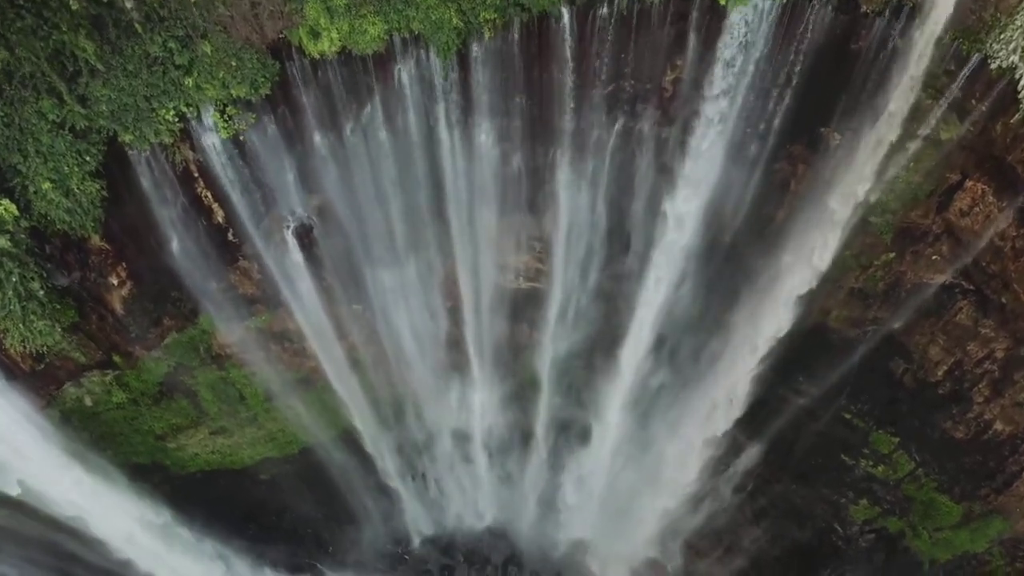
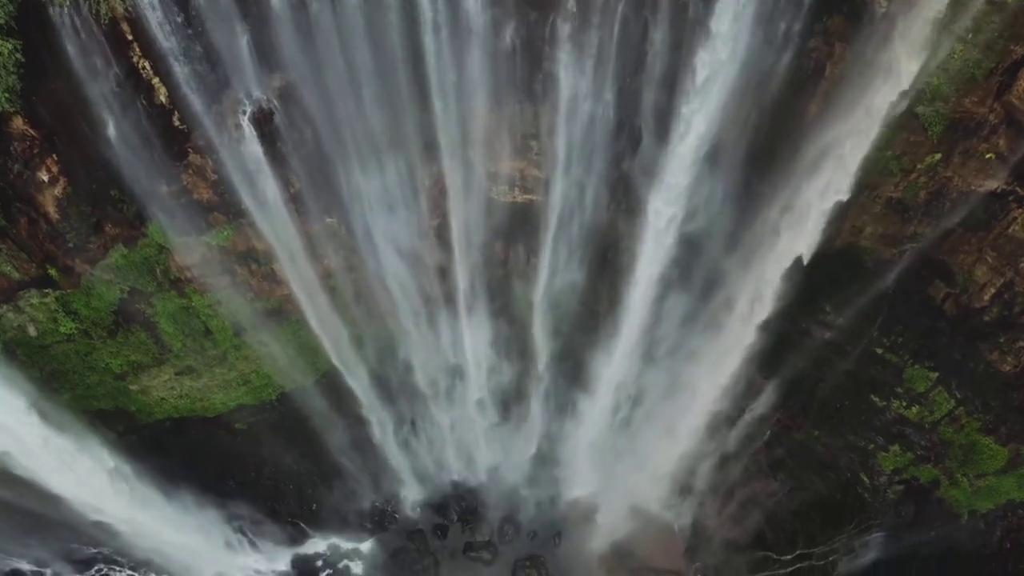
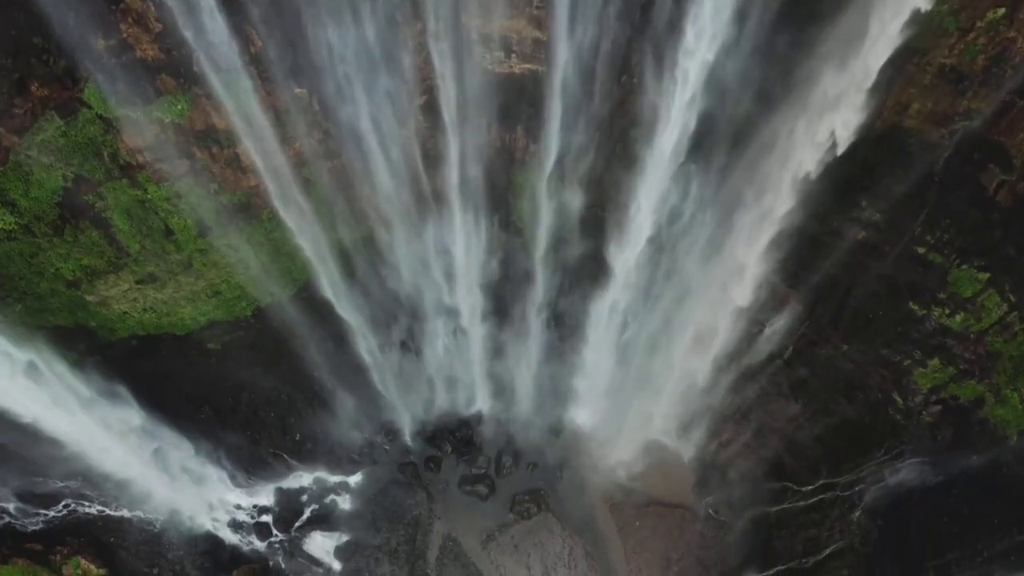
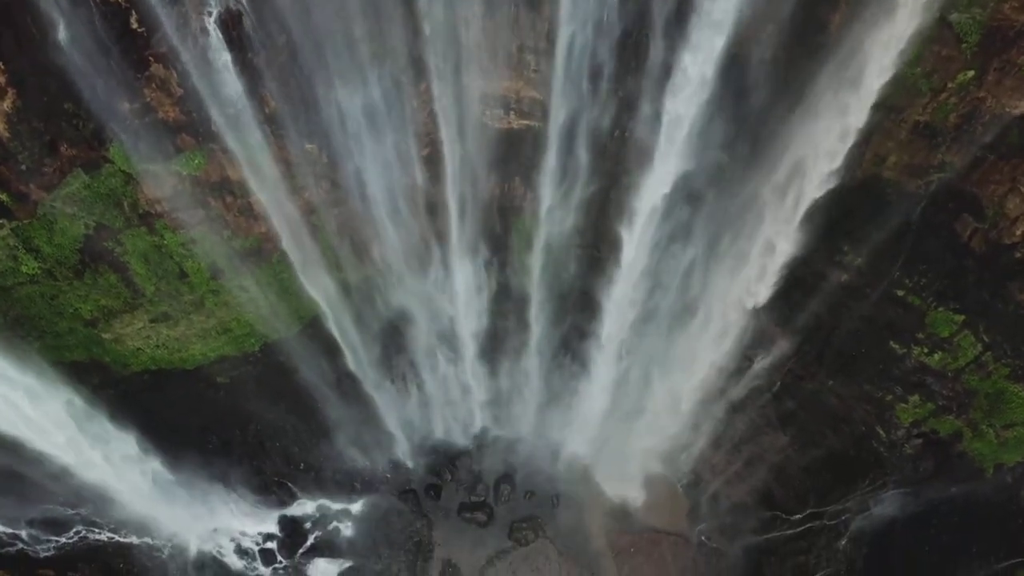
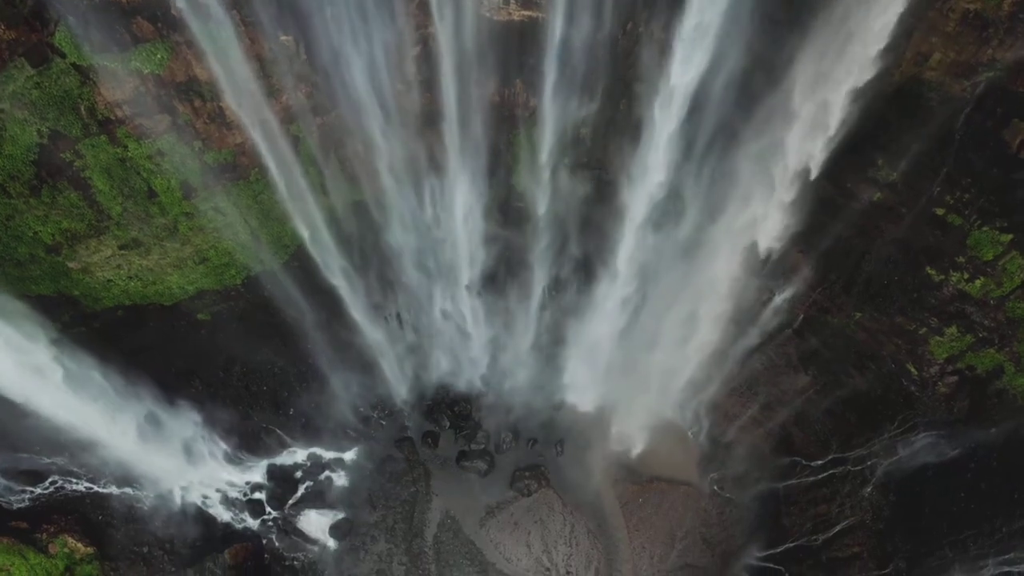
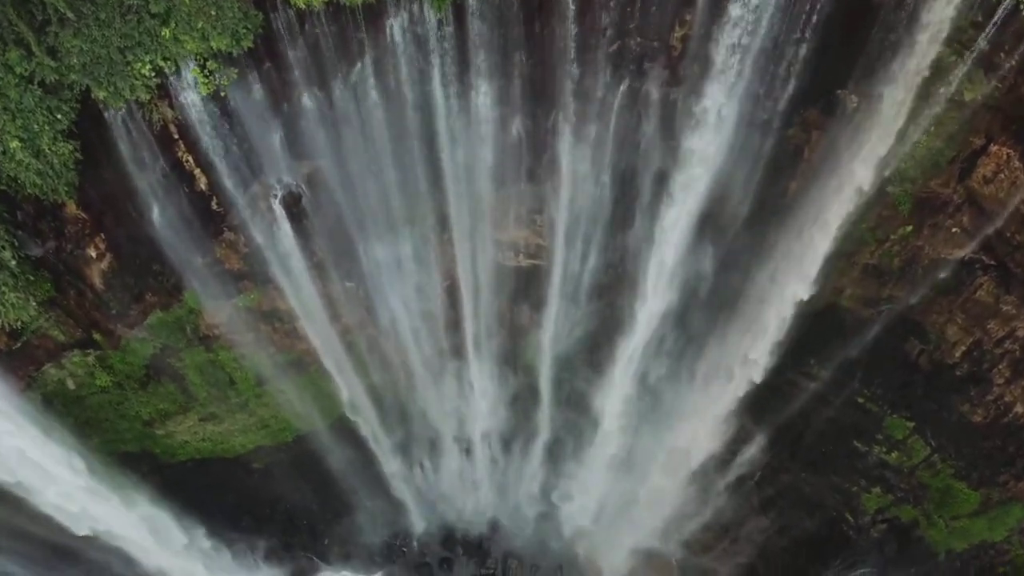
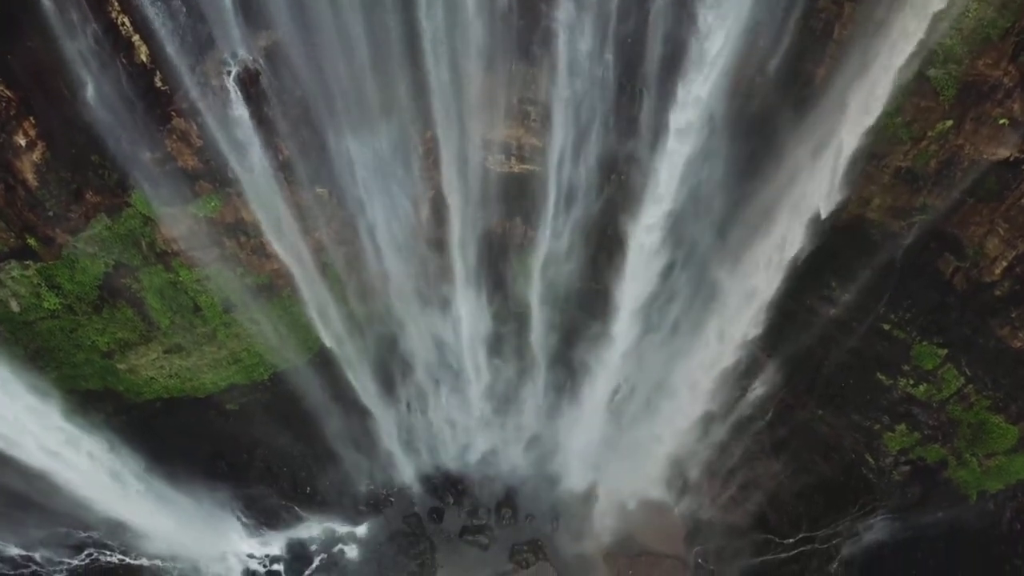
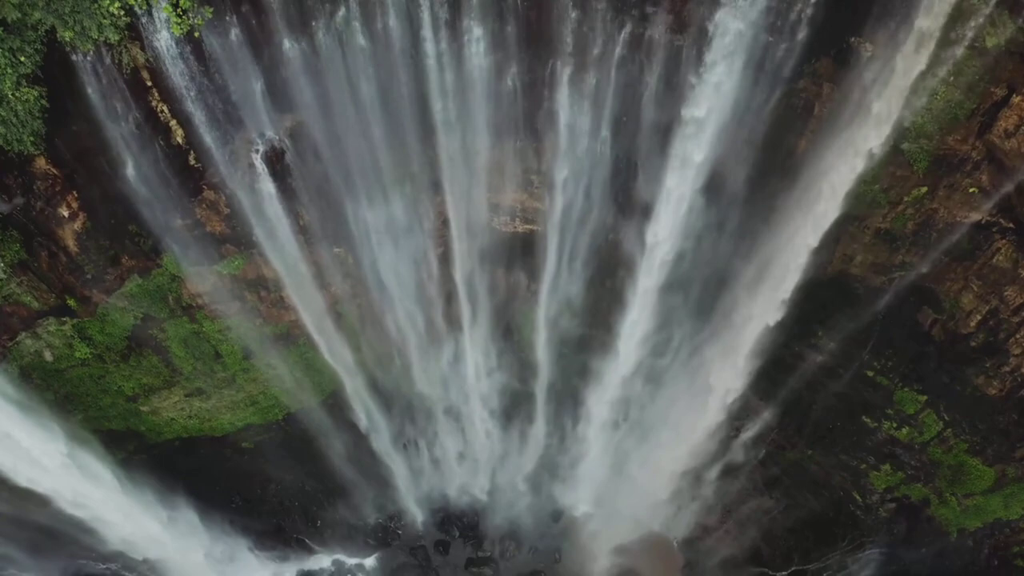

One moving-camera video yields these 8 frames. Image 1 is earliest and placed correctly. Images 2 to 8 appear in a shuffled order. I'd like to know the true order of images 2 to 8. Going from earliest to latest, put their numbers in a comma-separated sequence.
6, 8, 2, 7, 4, 3, 5
